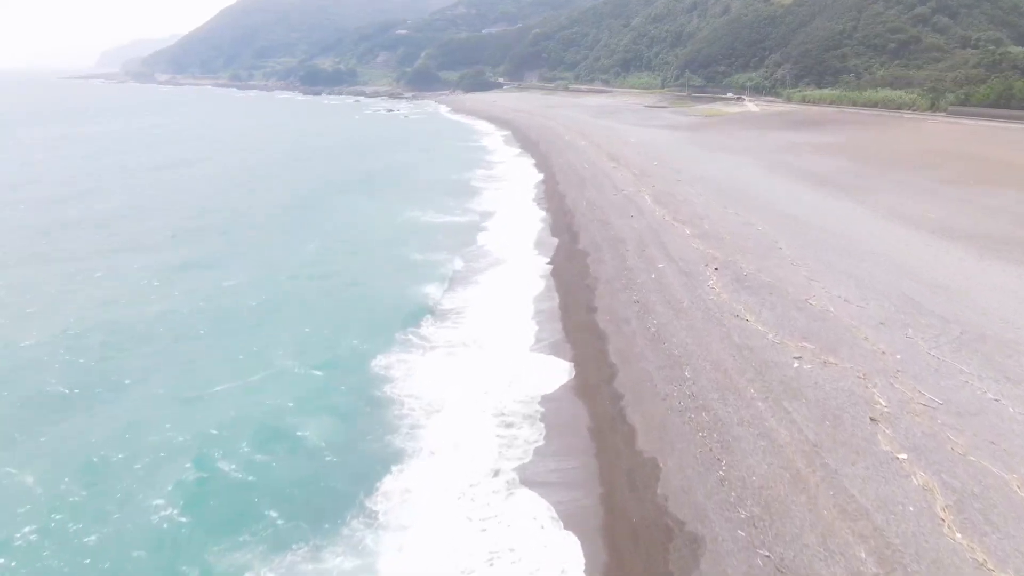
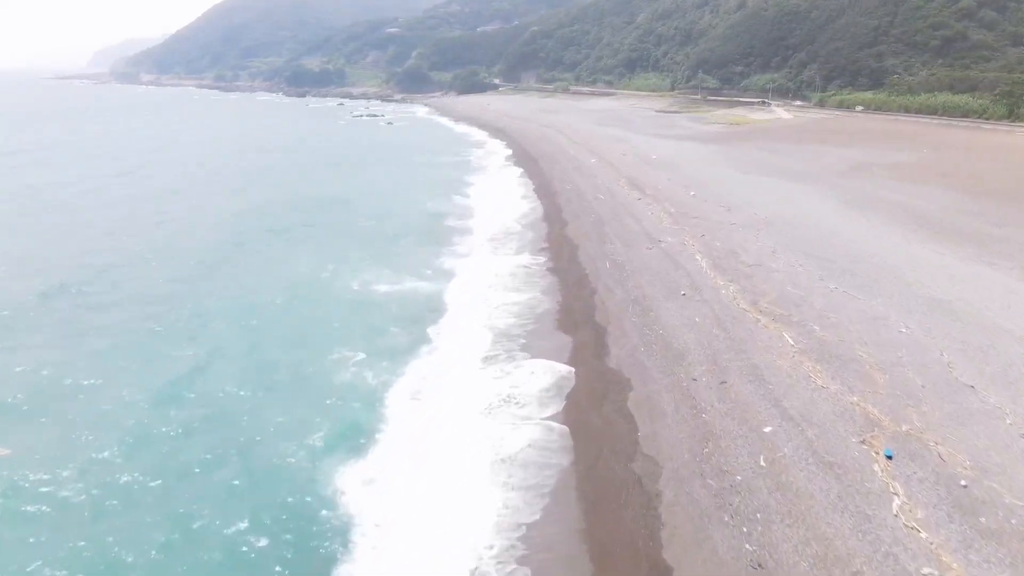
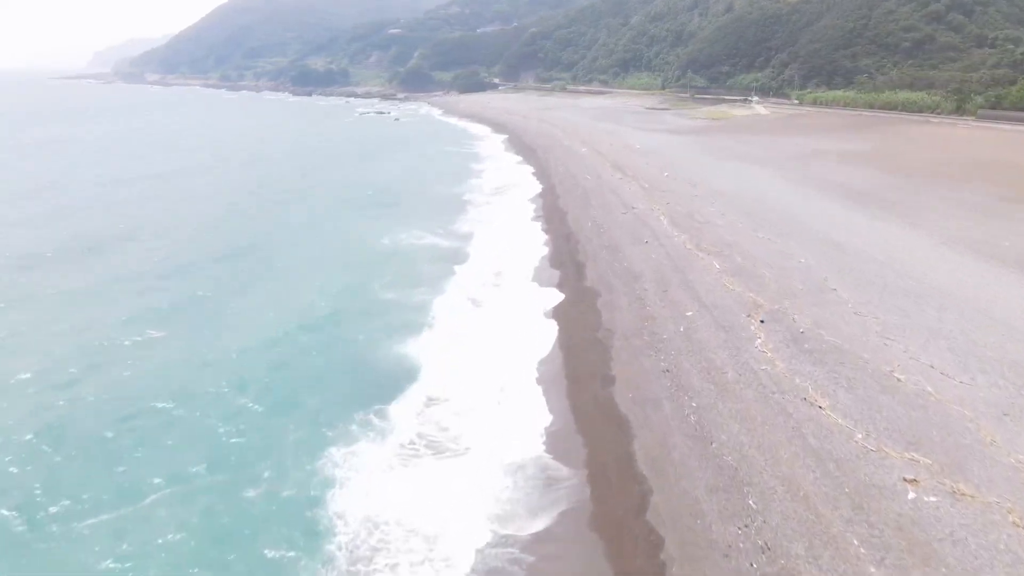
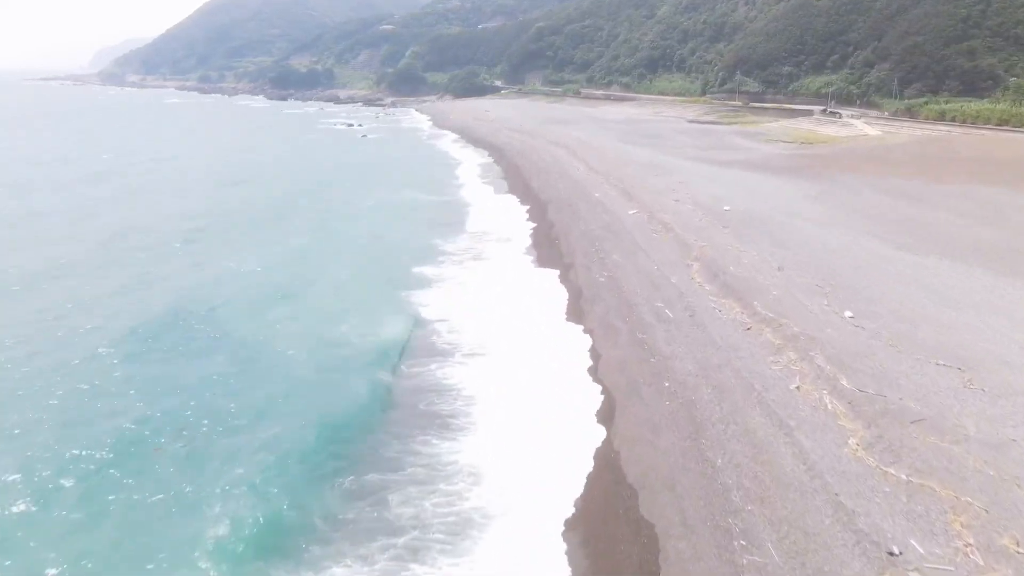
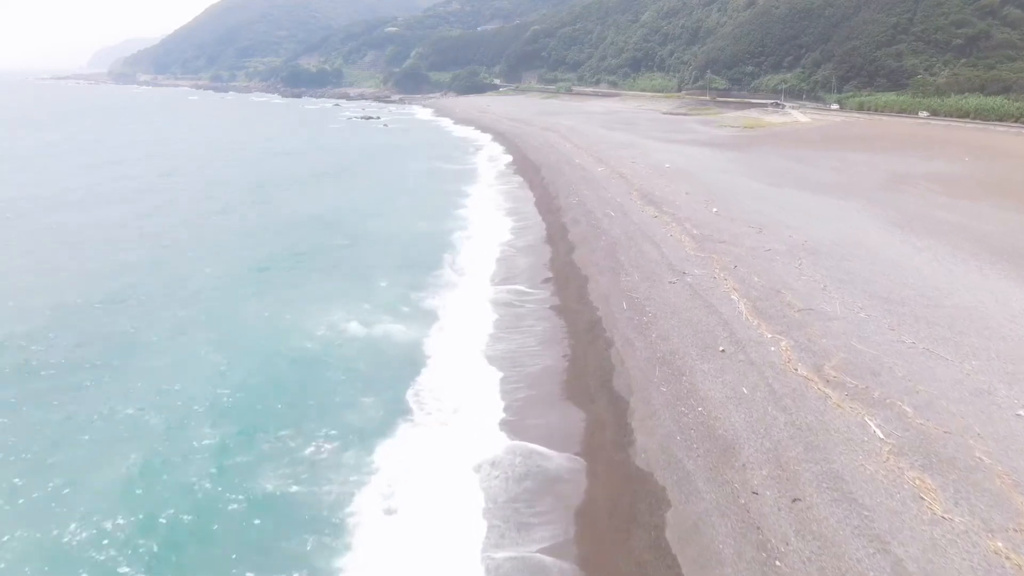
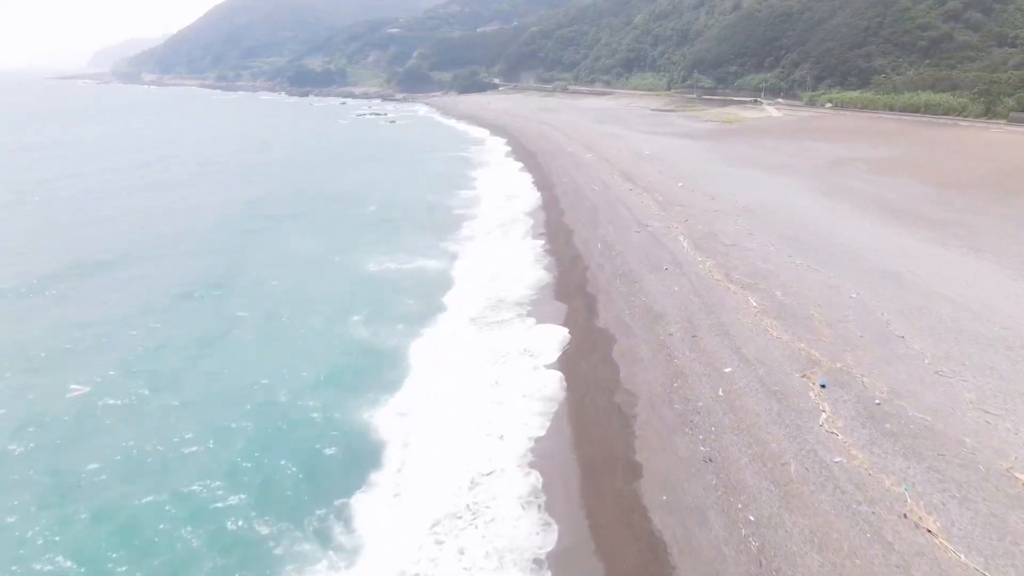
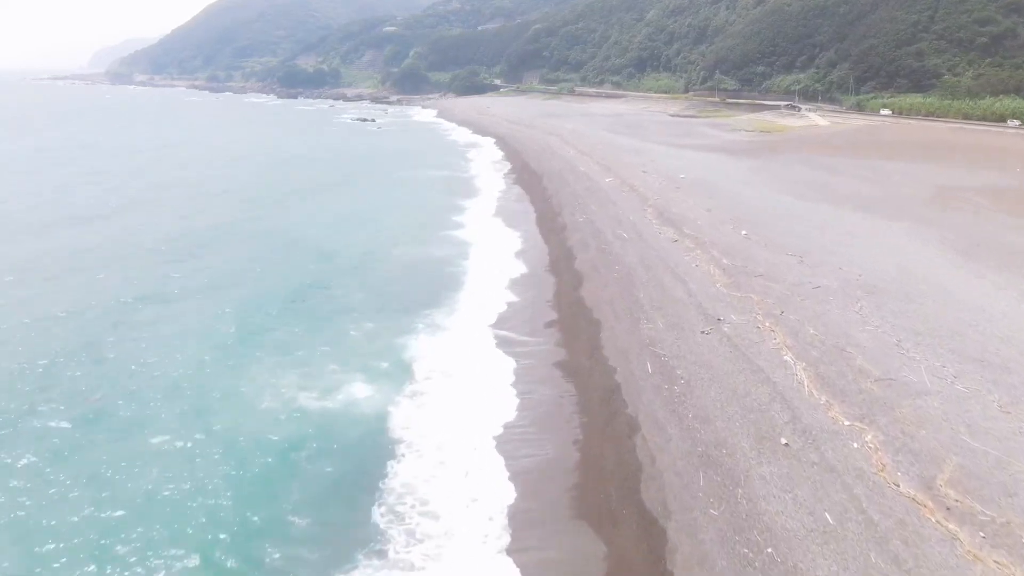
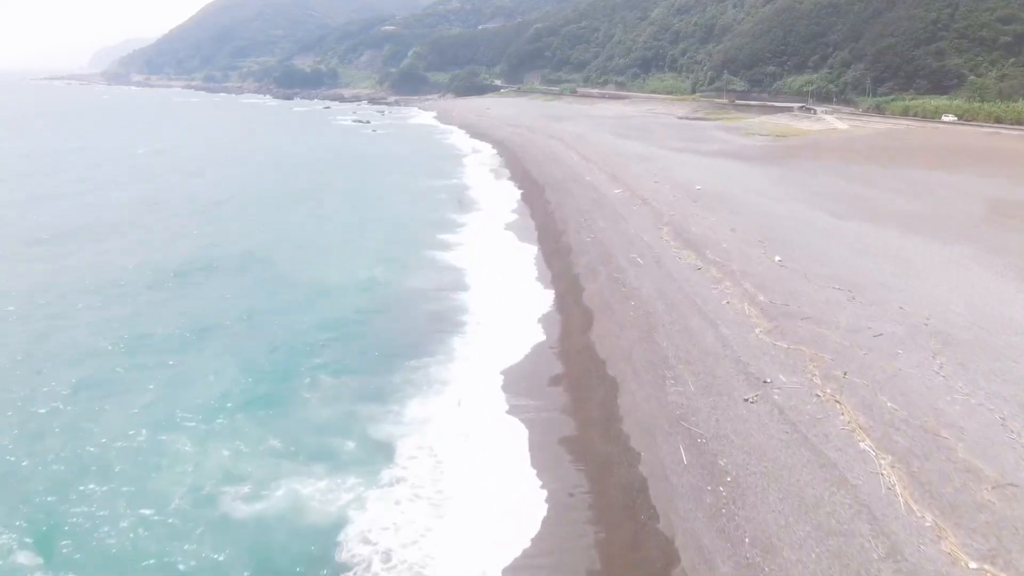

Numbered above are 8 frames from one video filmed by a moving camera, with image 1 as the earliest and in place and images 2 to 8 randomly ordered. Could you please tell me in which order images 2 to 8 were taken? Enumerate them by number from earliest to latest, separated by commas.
3, 6, 2, 5, 7, 8, 4
